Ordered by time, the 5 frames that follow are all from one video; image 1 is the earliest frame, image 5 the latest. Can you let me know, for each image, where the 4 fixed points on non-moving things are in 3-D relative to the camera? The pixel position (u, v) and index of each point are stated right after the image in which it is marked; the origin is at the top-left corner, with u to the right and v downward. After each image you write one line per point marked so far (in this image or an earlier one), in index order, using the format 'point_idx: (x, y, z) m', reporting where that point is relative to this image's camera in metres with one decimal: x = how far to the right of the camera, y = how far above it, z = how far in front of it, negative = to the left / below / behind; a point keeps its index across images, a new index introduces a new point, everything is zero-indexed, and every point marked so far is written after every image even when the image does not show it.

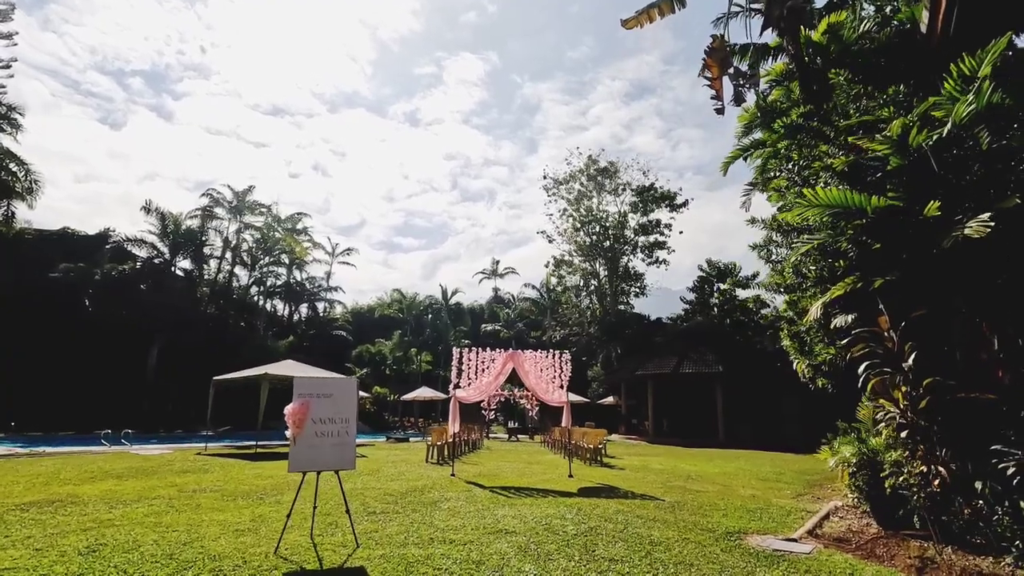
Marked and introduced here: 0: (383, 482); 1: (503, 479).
0: (-2.2, -3.4, +9.4) m
1: (-0.2, -3.7, +10.3) m
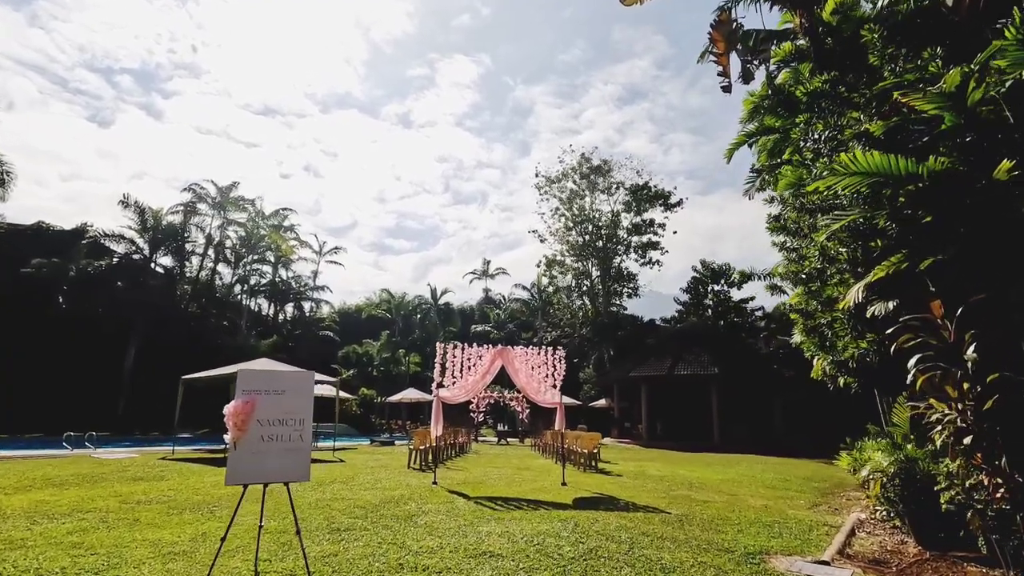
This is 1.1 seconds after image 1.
0: (-2.4, -3.2, +8.5) m
1: (-0.4, -3.5, +9.3) m
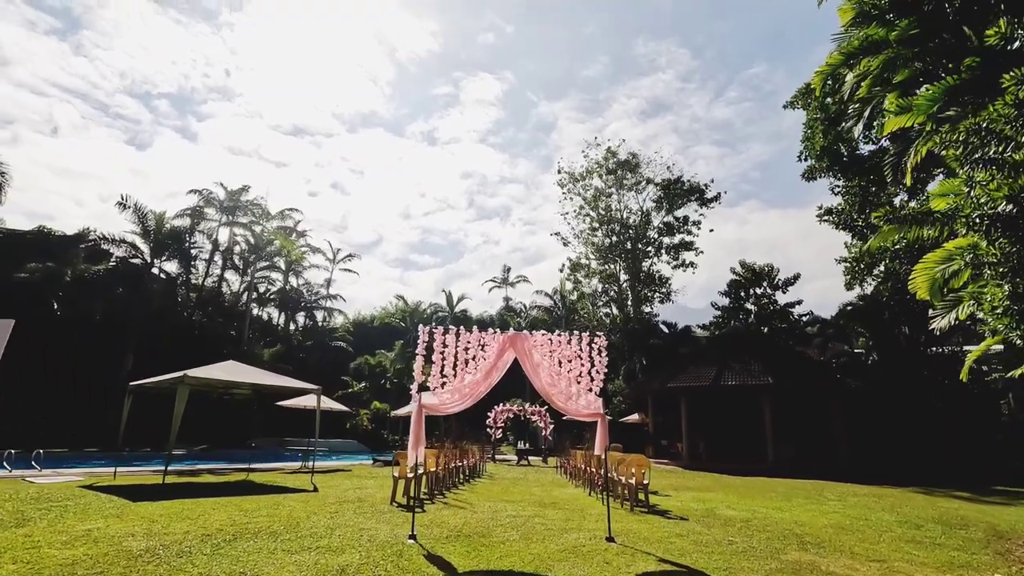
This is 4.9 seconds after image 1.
0: (-2.2, -2.6, +5.3) m
1: (-0.2, -2.9, +6.0) m
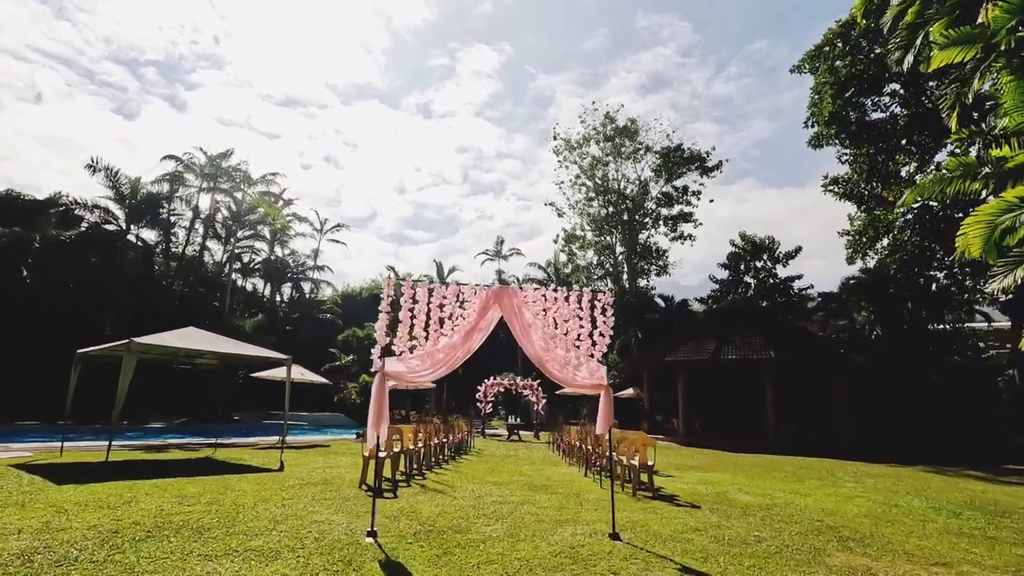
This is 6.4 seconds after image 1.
0: (-2.4, -2.1, +4.1) m
1: (-0.3, -2.4, +4.9) m
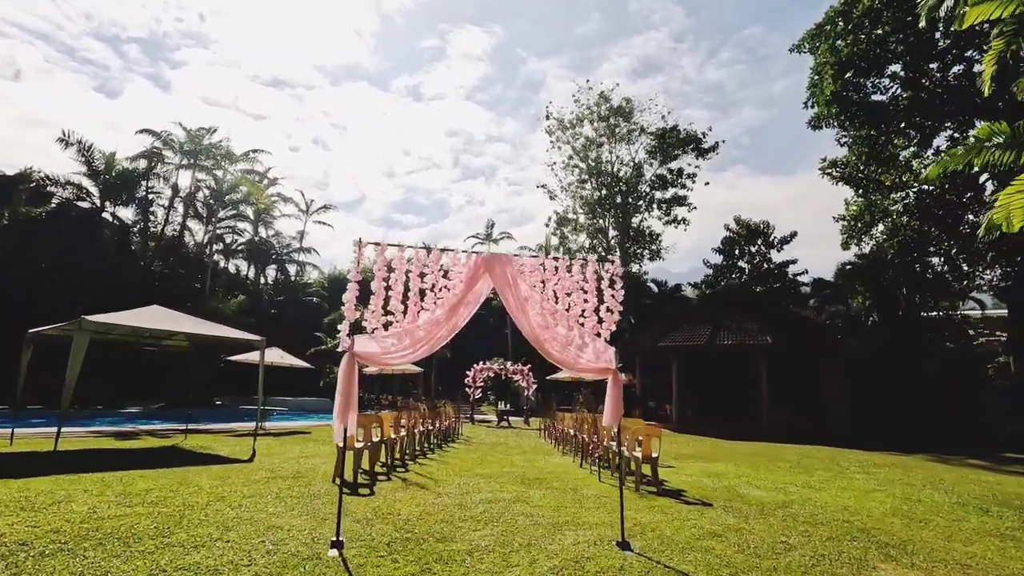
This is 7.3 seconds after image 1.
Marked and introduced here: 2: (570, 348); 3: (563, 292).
0: (-2.4, -1.8, +3.3) m
1: (-0.4, -2.1, +4.1) m
2: (+0.6, -0.6, +5.4) m
3: (+0.5, -0.1, +5.6) m
